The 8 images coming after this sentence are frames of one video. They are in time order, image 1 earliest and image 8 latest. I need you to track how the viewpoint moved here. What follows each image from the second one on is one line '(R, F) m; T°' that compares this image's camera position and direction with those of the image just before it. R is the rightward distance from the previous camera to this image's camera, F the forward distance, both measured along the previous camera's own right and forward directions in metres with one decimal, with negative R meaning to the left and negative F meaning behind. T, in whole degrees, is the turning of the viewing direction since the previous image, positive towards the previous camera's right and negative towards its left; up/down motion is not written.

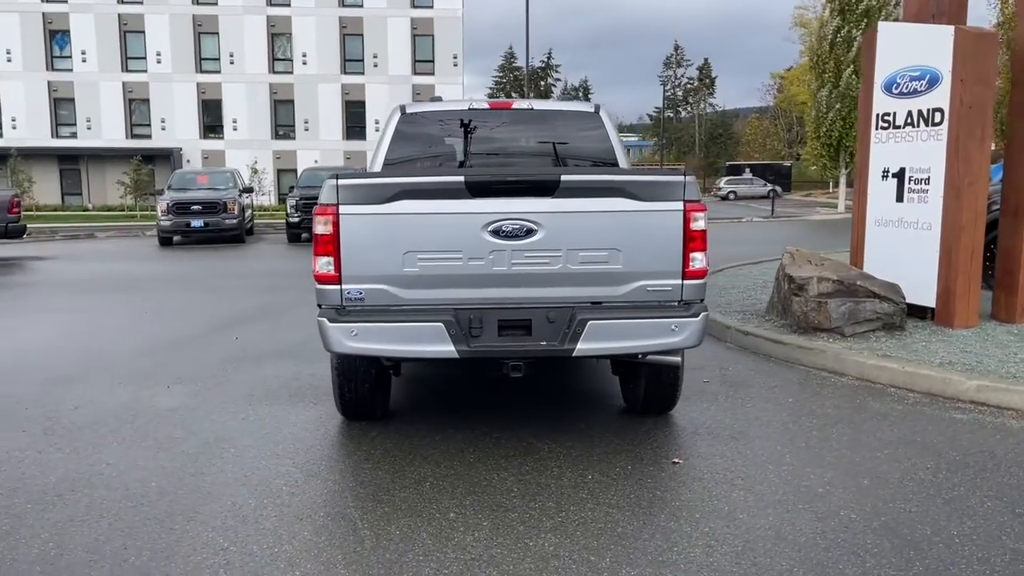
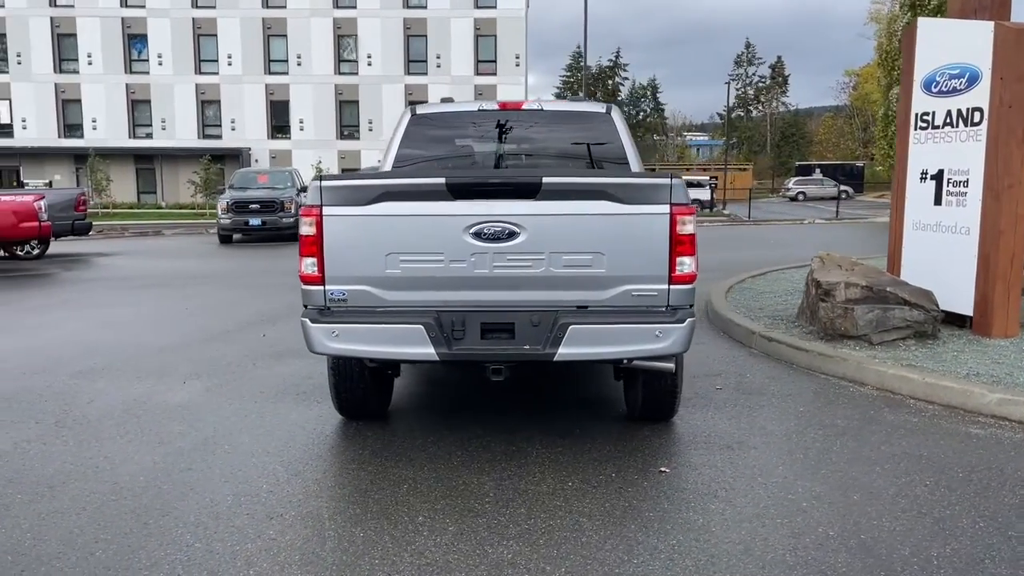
(+0.4, +0.1) m; -4°
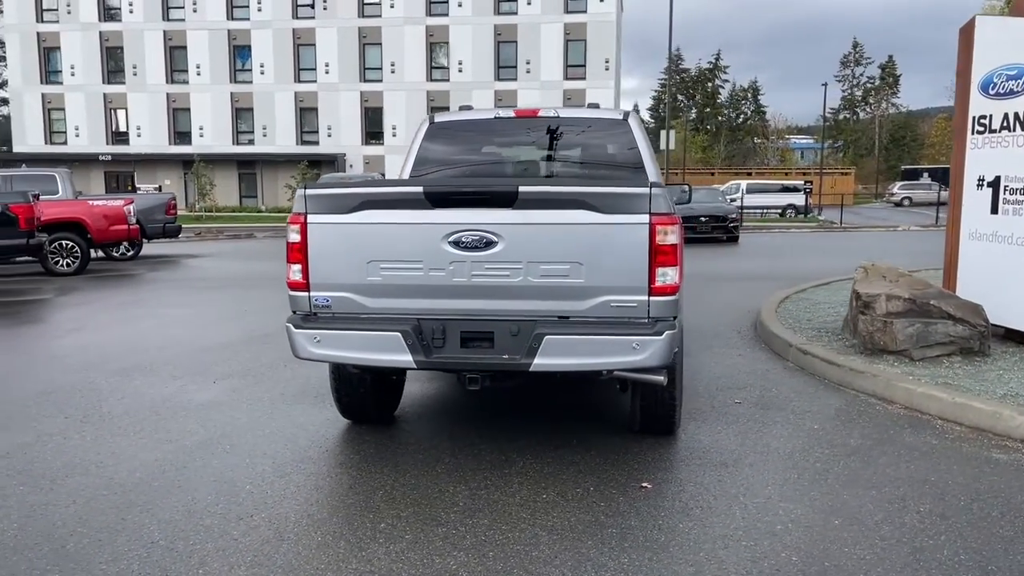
(+0.6, 0.0) m; -6°
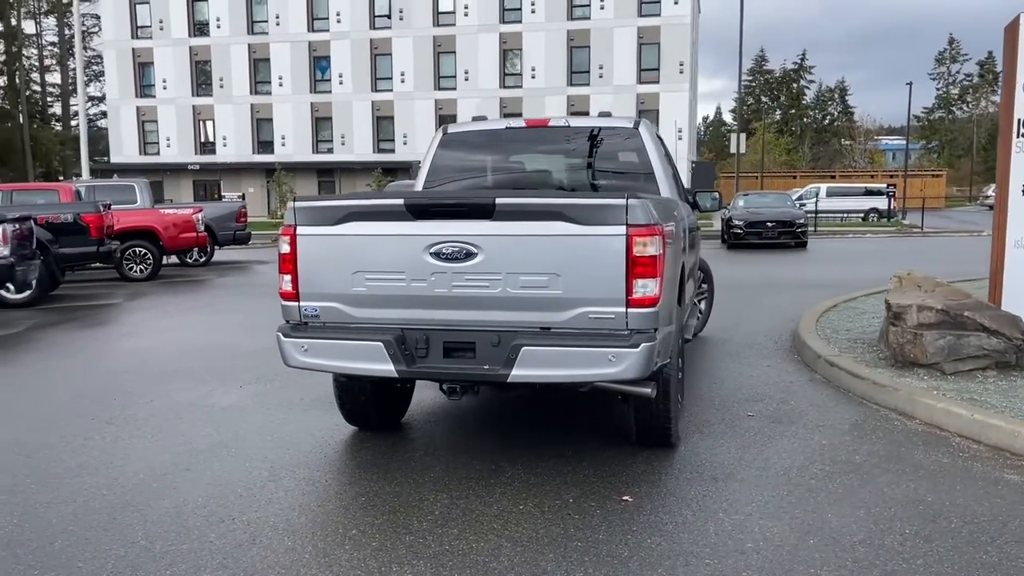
(+0.5, 0.0) m; -5°
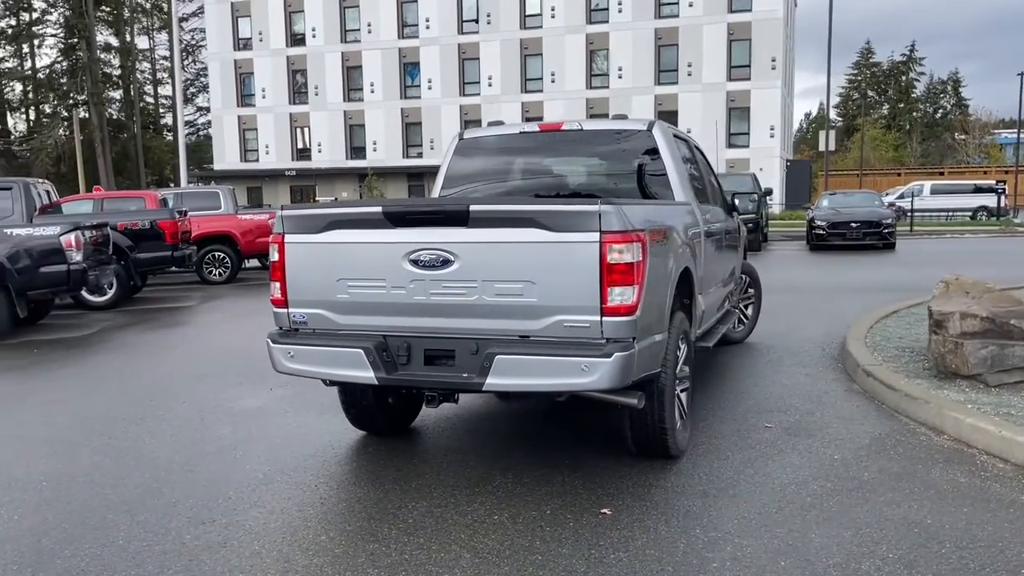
(+0.6, +0.1) m; -6°
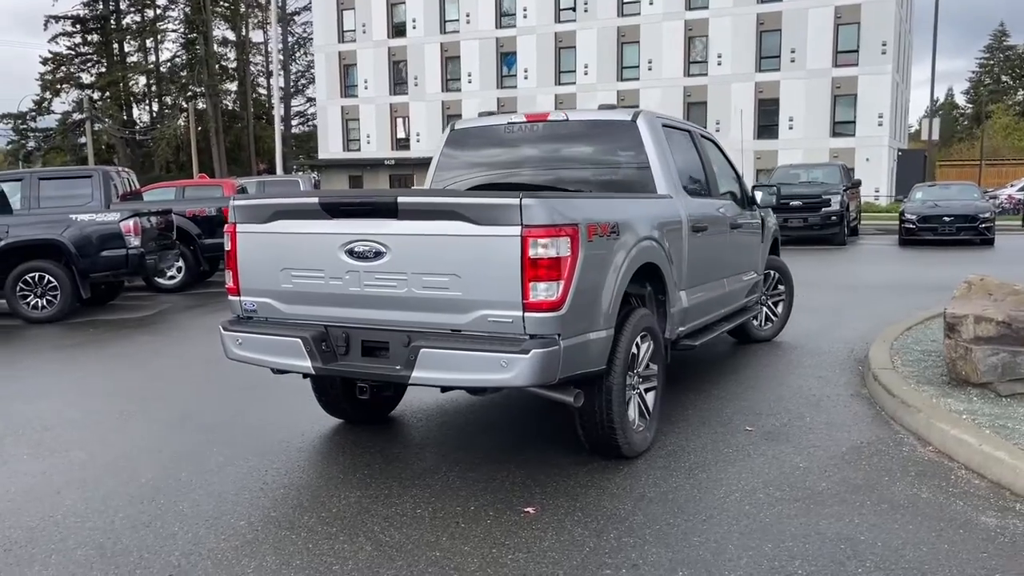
(+0.8, +0.1) m; -7°
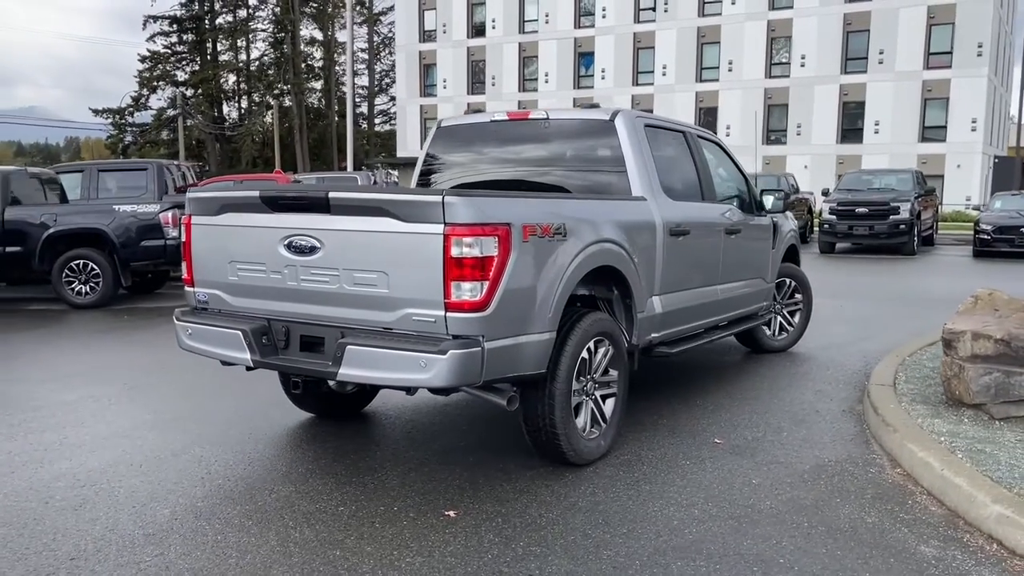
(+0.7, +0.1) m; -5°
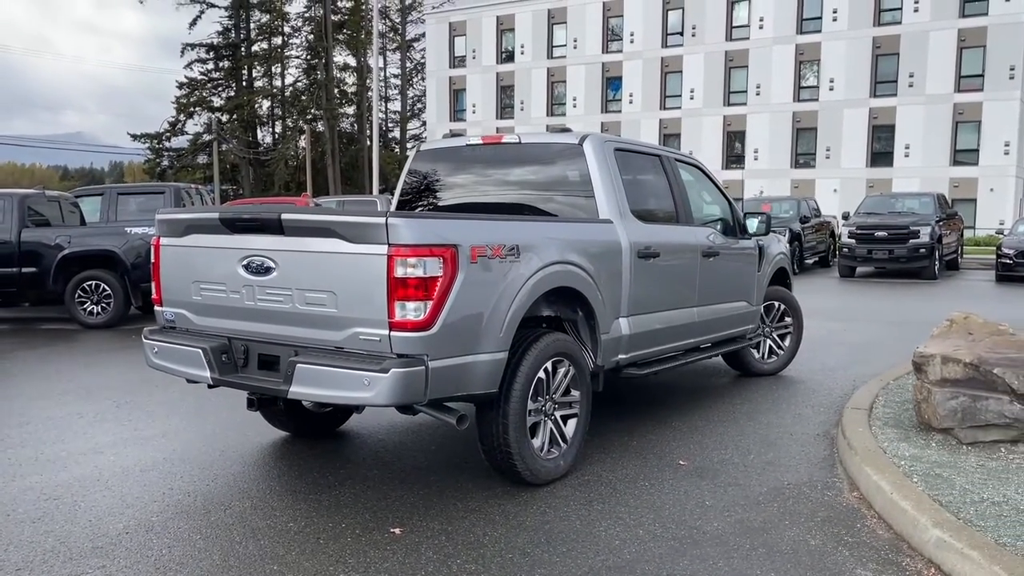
(+0.4, -0.1) m; -2°
